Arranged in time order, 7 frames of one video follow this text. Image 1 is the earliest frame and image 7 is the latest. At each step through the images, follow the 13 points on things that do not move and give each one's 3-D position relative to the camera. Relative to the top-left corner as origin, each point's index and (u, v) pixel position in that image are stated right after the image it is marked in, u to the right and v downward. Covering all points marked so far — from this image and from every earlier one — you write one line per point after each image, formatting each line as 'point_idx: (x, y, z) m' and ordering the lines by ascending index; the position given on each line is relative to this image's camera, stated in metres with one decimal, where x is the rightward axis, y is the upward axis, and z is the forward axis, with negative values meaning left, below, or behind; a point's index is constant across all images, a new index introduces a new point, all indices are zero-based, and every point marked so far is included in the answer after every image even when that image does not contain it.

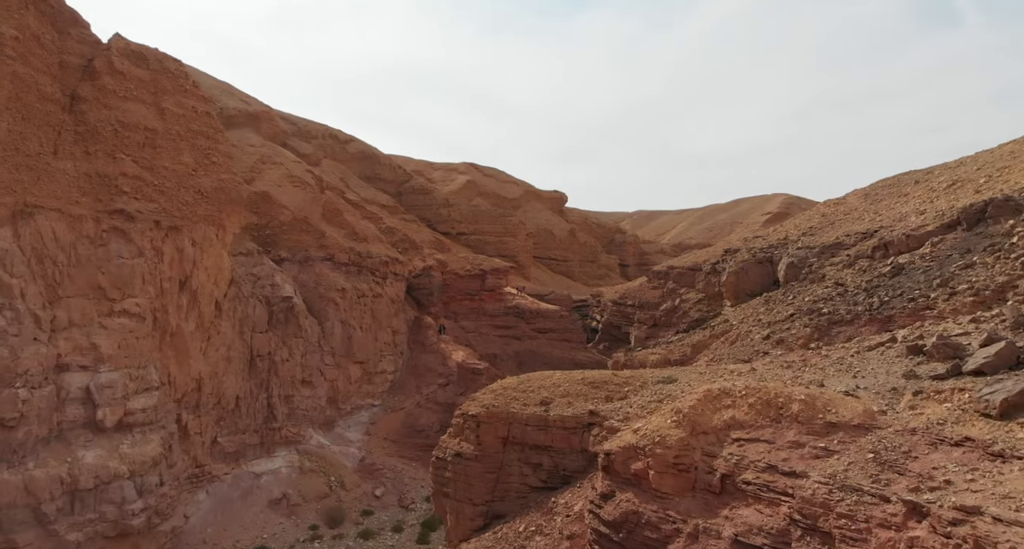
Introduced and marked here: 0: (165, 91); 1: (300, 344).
0: (-6.5, +3.4, +16.0) m
1: (-4.8, -1.6, +19.4) m
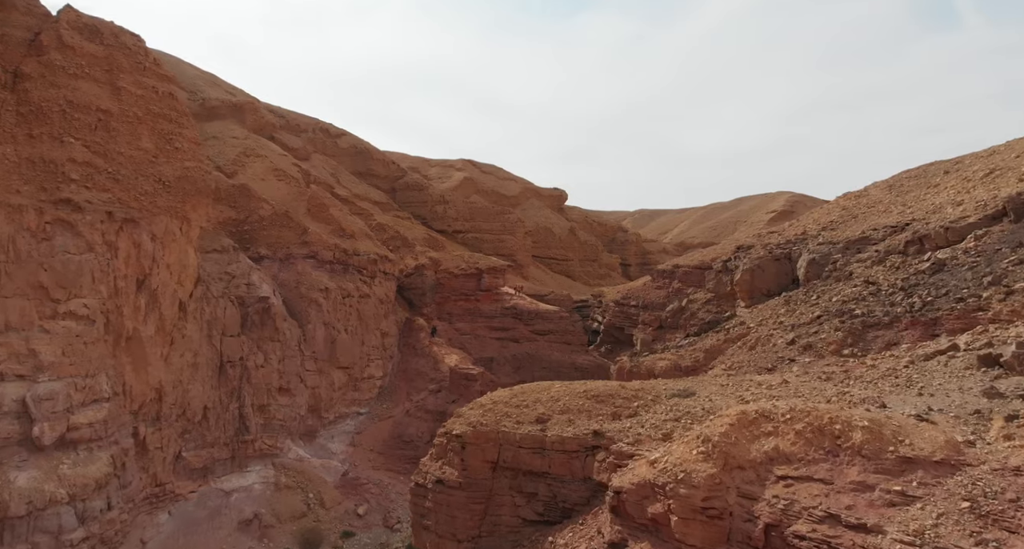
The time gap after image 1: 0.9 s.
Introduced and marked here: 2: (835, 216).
0: (-6.6, +3.5, +14.5) m
1: (-4.9, -1.5, +17.9) m
2: (+6.9, +1.3, +18.4) m
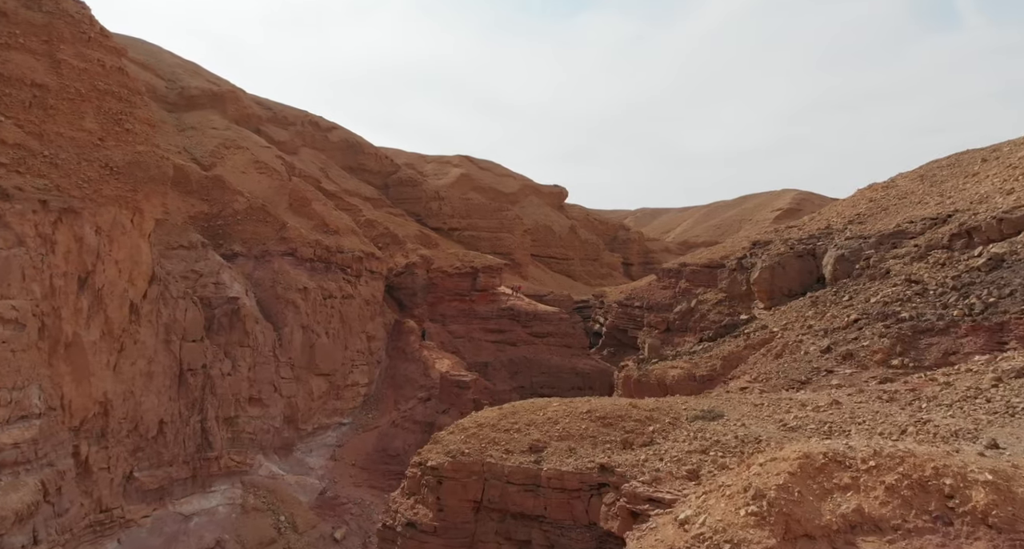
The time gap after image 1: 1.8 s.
0: (-6.7, +3.5, +12.8) m
1: (-5.0, -1.5, +16.2) m
2: (+6.8, +1.3, +16.7) m
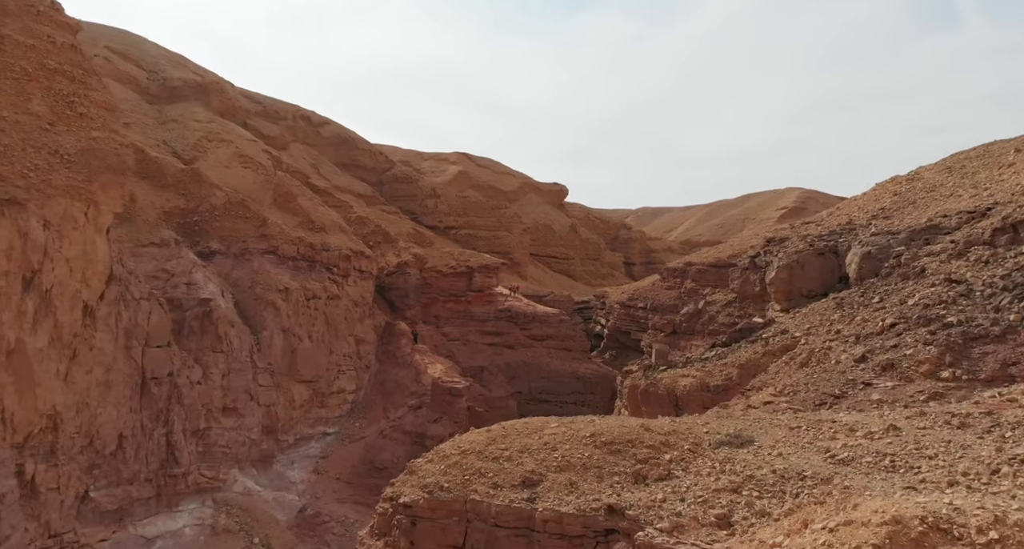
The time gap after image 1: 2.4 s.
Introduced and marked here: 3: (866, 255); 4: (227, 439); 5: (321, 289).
0: (-6.8, +3.5, +11.6) m
1: (-5.1, -1.5, +15.0) m
2: (+6.8, +1.3, +15.5) m
3: (+5.4, +0.3, +13.0) m
4: (-4.9, -2.8, +14.7) m
5: (-4.2, -0.3, +18.7) m
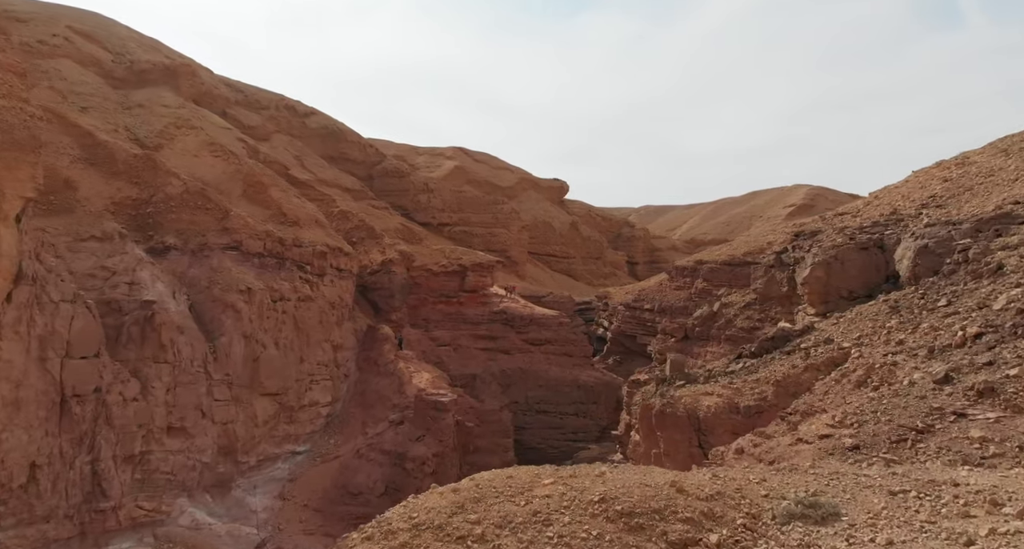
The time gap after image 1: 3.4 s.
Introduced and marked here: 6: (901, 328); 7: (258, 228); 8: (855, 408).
0: (-6.9, +3.6, +9.5) m
1: (-5.2, -1.5, +12.9) m
2: (+6.6, +1.3, +13.4) m
3: (+5.3, +0.3, +11.0) m
4: (-5.0, -2.8, +12.6) m
5: (-4.3, -0.3, +16.6) m
6: (+4.2, -0.6, +9.4) m
7: (-4.9, +0.9, +16.6) m
8: (+3.1, -1.2, +7.7) m
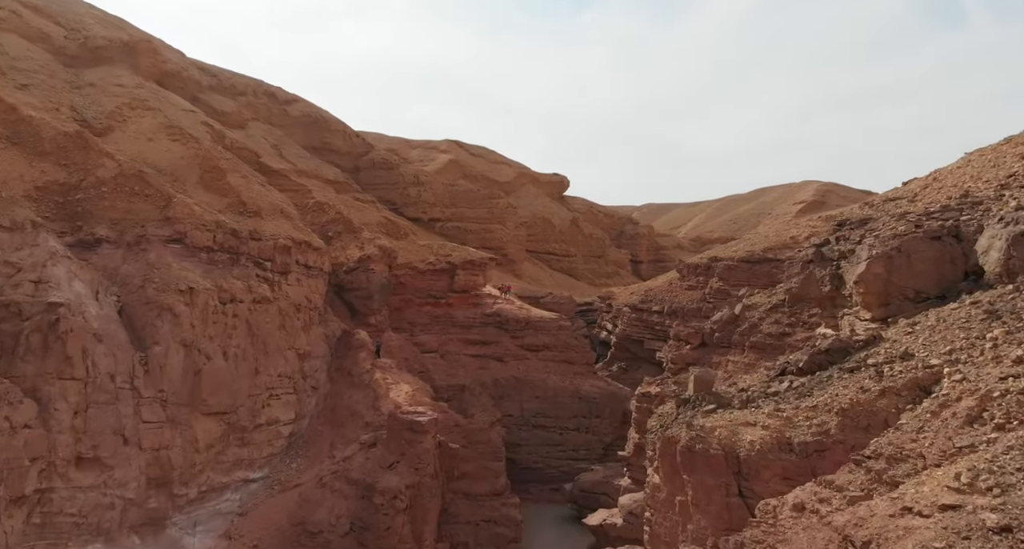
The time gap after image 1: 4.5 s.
0: (-7.1, +3.6, +7.2) m
1: (-5.4, -1.4, +10.6) m
2: (+6.5, +1.4, +11.0) m
3: (+5.1, +0.4, +8.6) m
4: (-5.2, -2.7, +10.3) m
5: (-4.4, -0.2, +14.3) m
6: (+4.1, -0.5, +7.0) m
7: (-5.1, +1.0, +14.2) m
8: (+2.9, -1.1, +5.3) m
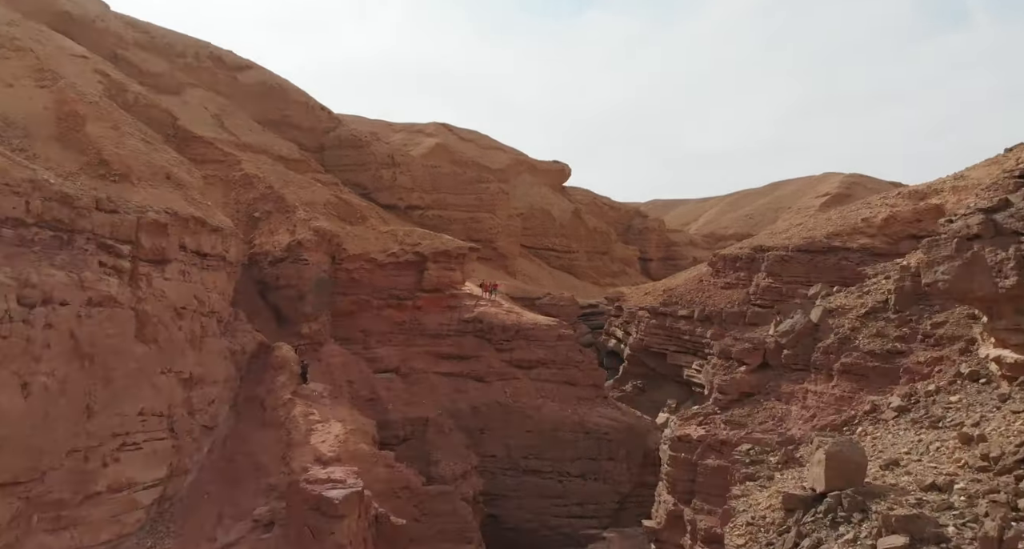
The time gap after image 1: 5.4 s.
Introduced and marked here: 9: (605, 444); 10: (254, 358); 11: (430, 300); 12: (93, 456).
0: (-7.4, +3.7, +2.2) m
1: (-5.7, -1.3, +5.6) m
2: (+6.2, +1.5, +6.1) m
3: (+4.8, +0.5, +3.7) m
4: (-5.5, -2.6, +5.3) m
5: (-4.7, -0.1, +9.4) m
6: (+3.8, -0.4, +2.1) m
7: (-5.3, +1.1, +9.3) m
8: (+2.6, -1.0, +0.4) m
9: (+1.6, -2.9, +14.5) m
10: (-3.7, -1.2, +12.2) m
11: (-1.6, -0.5, +15.6) m
12: (-4.4, -1.9, +8.9) m
